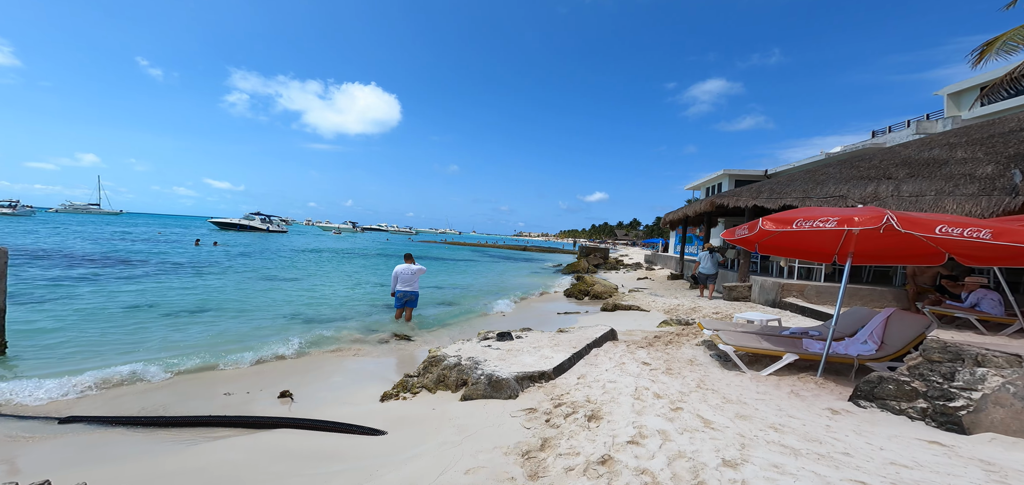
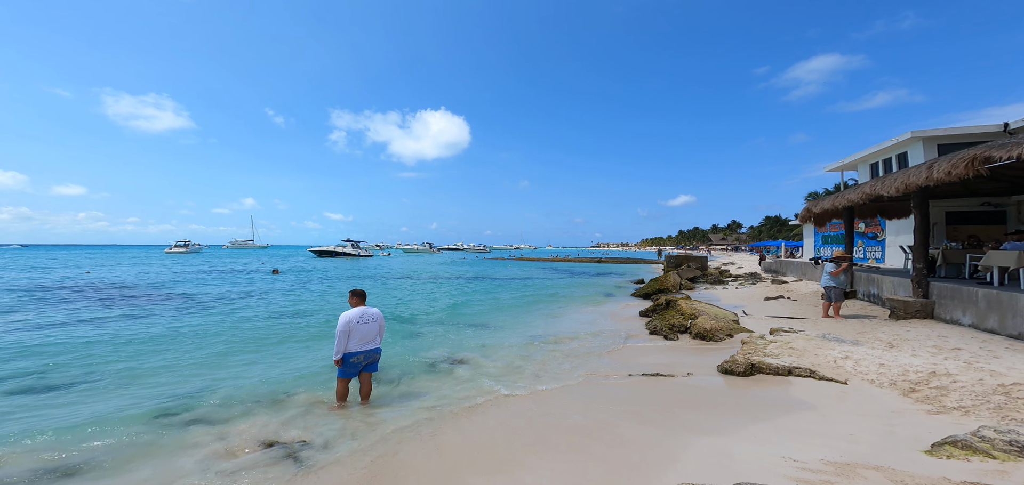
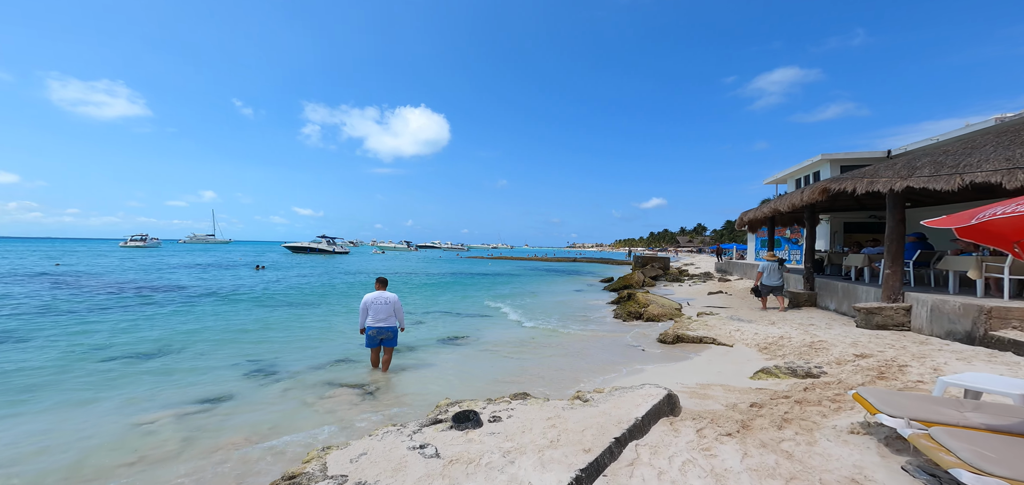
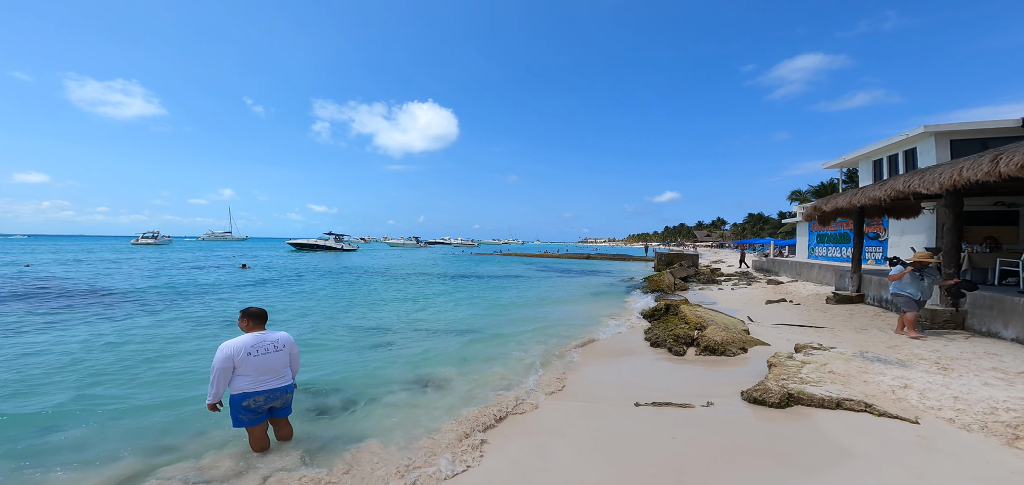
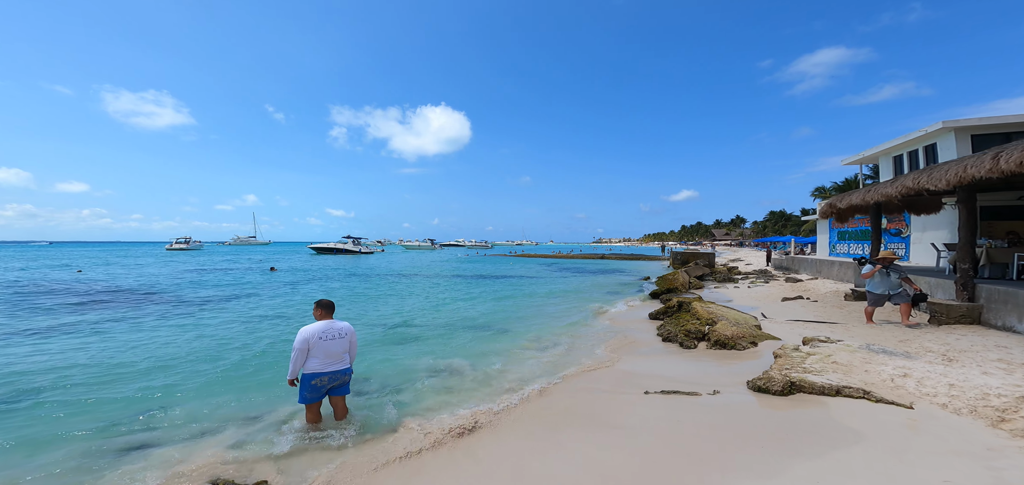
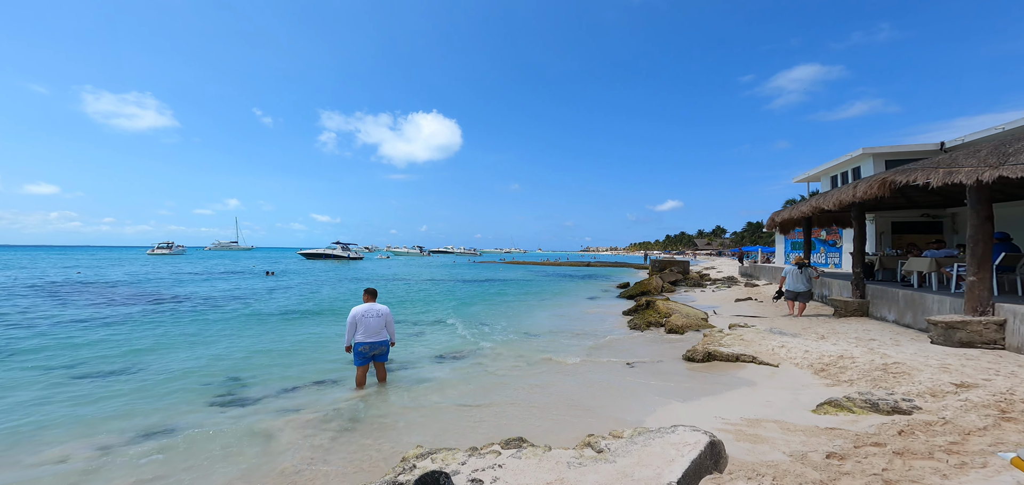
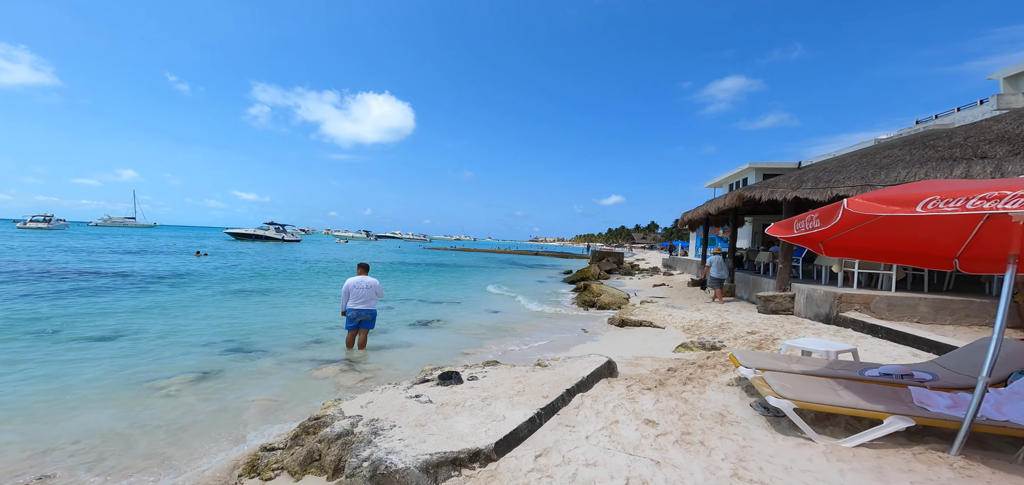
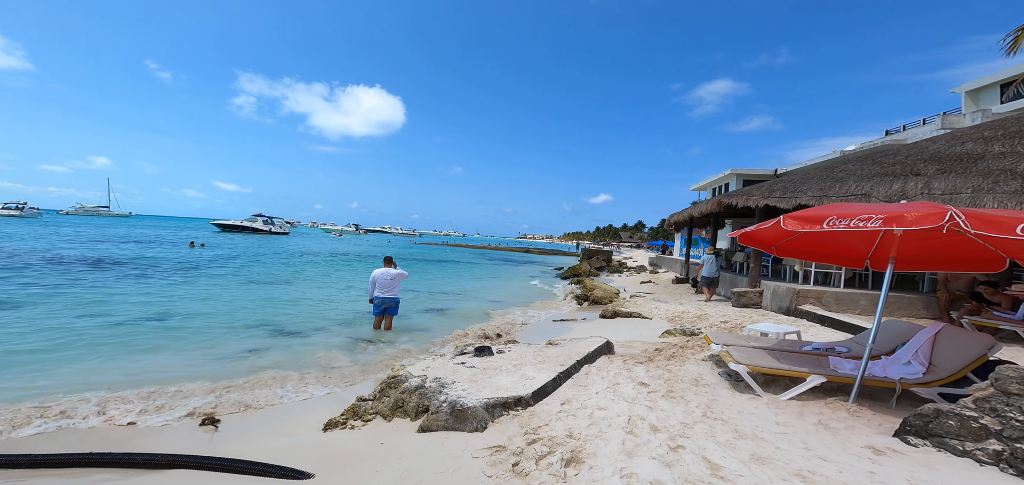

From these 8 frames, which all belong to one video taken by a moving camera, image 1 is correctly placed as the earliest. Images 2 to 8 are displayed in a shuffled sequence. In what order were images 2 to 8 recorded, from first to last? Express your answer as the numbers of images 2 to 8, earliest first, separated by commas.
8, 7, 3, 6, 2, 5, 4
